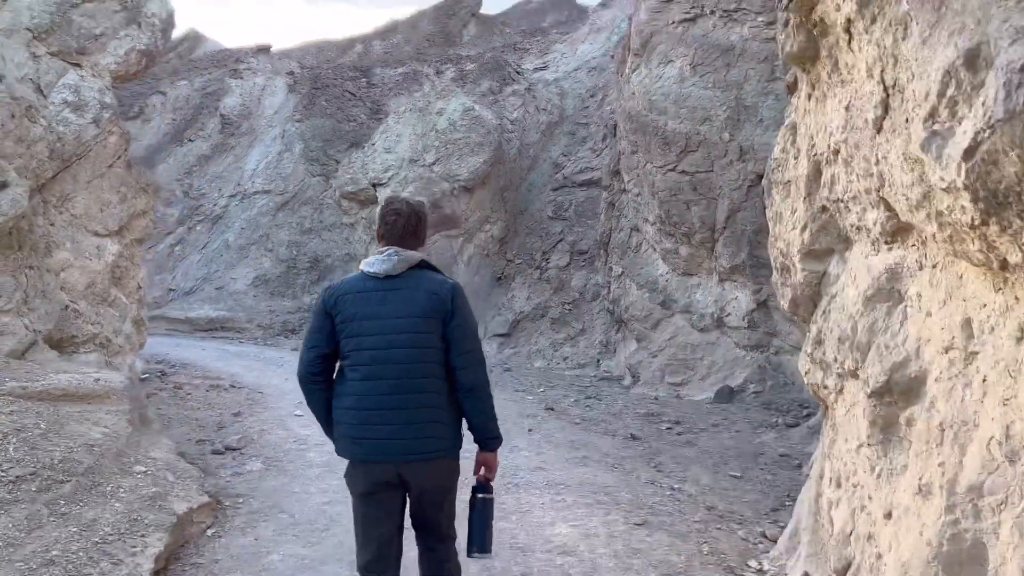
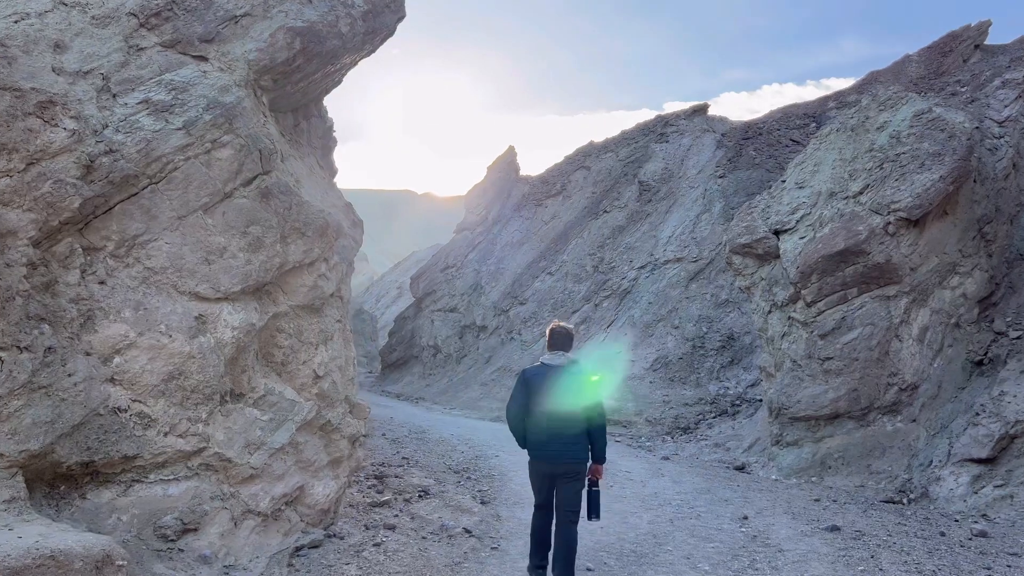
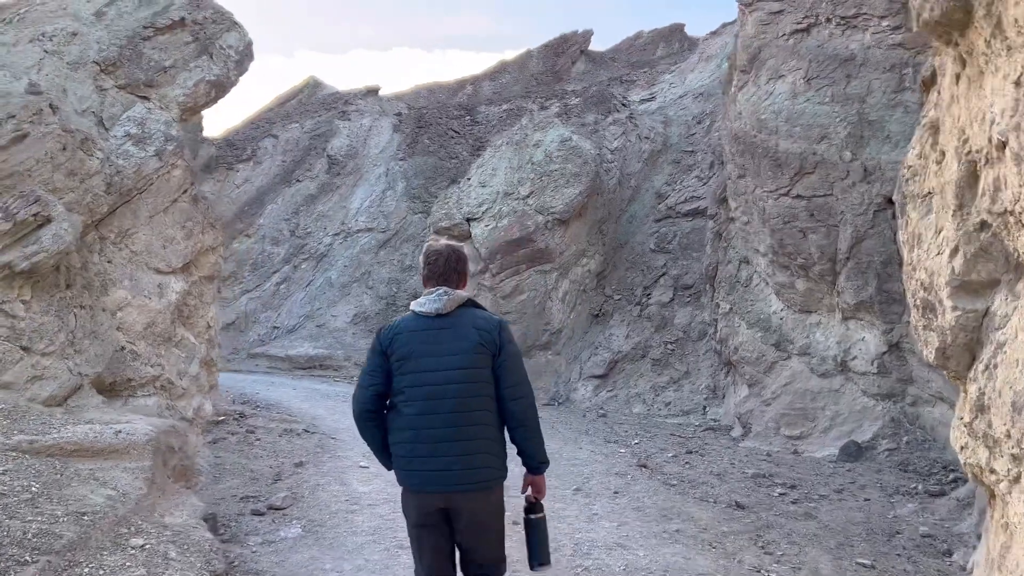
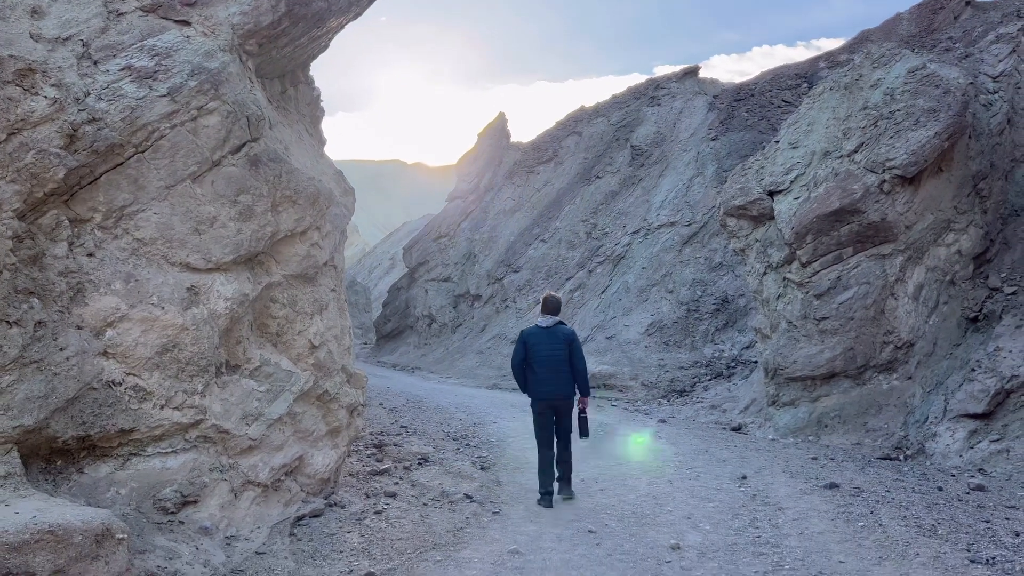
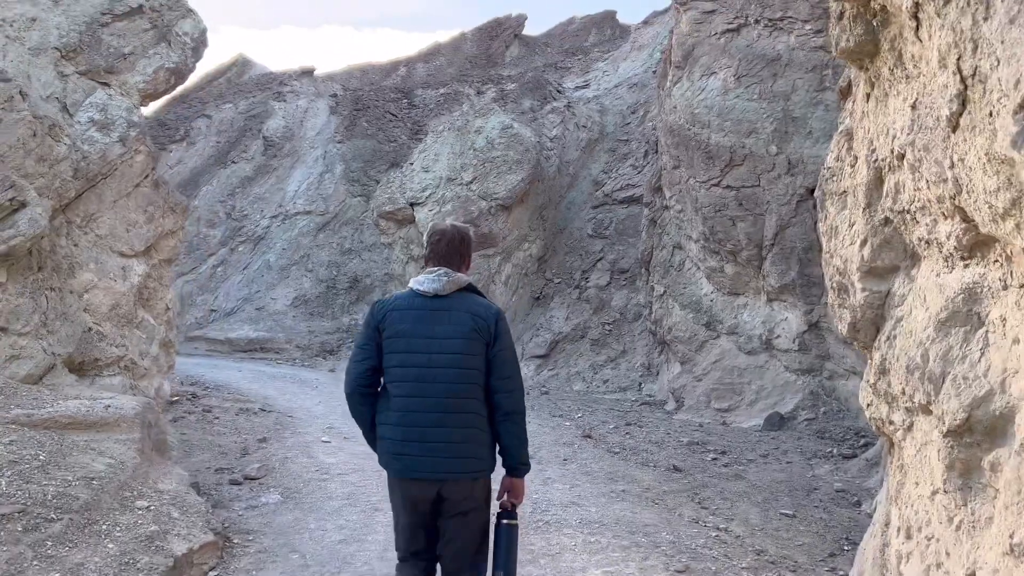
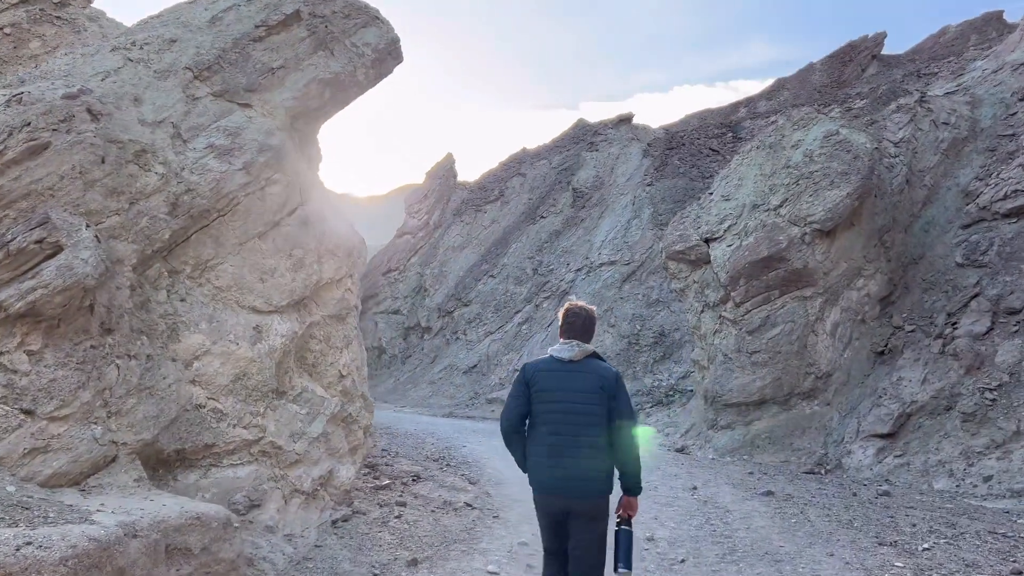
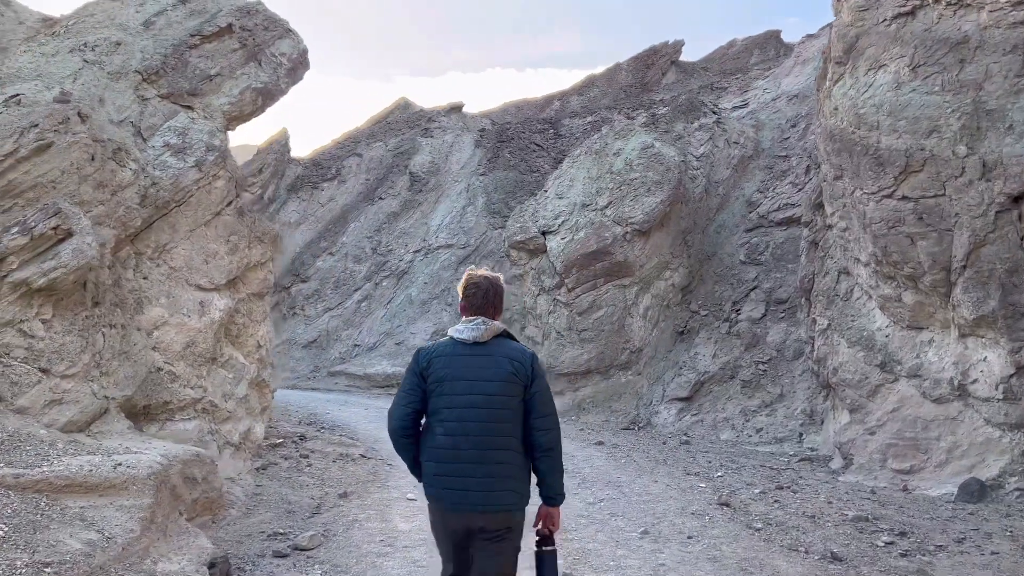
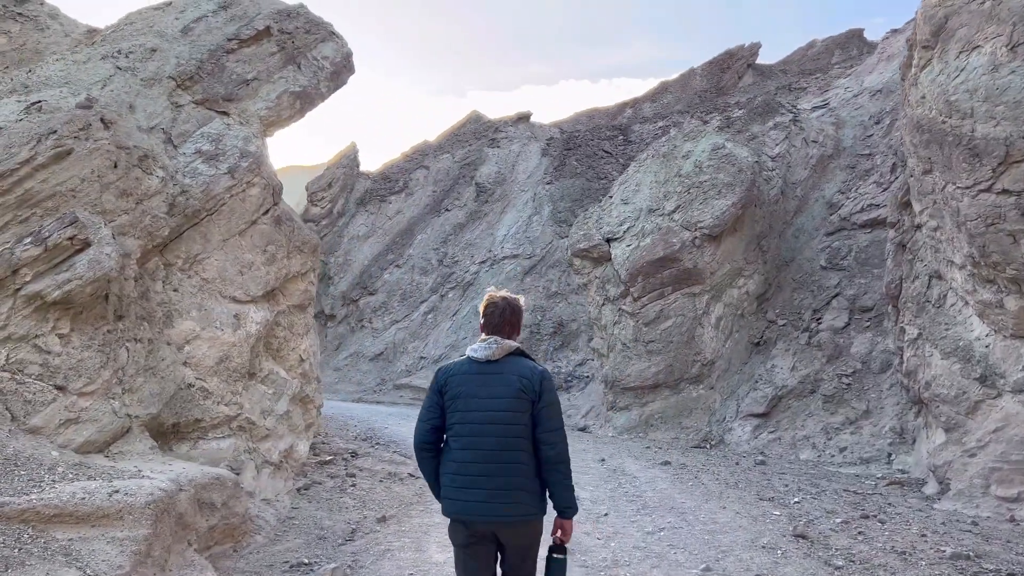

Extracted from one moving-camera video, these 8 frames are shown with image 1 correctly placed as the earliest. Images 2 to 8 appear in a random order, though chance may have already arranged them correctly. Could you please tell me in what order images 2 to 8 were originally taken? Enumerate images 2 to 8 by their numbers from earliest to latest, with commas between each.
5, 3, 7, 8, 6, 2, 4
